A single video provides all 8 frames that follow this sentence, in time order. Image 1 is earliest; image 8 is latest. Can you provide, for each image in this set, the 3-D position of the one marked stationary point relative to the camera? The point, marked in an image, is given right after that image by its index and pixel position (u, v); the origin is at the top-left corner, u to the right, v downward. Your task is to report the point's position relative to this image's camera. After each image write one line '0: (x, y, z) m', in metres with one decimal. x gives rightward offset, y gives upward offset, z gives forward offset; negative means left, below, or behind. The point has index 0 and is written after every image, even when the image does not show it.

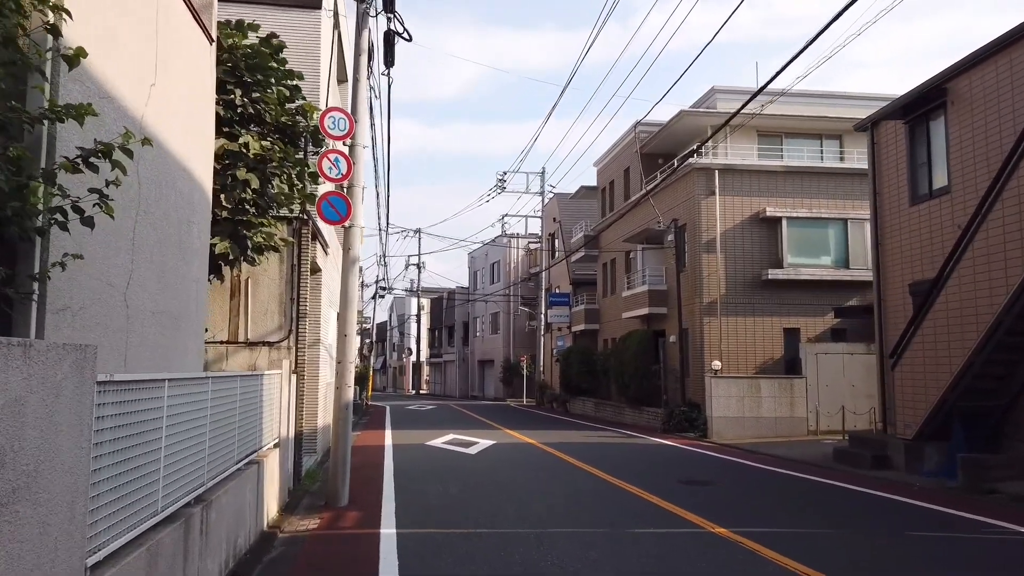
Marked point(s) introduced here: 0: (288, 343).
0: (-3.6, -0.9, +12.4) m
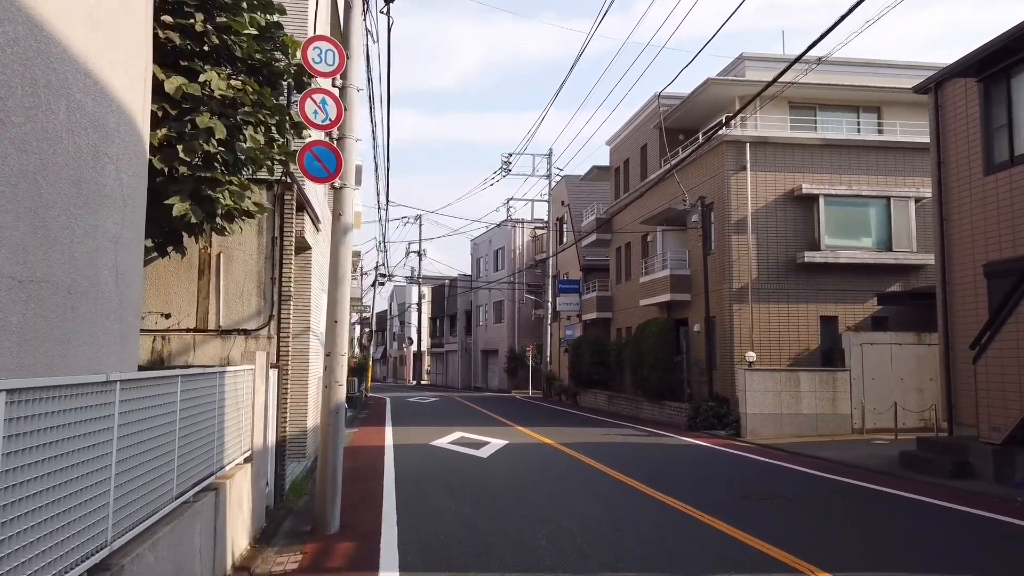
0: (-3.3, -0.6, +10.3) m
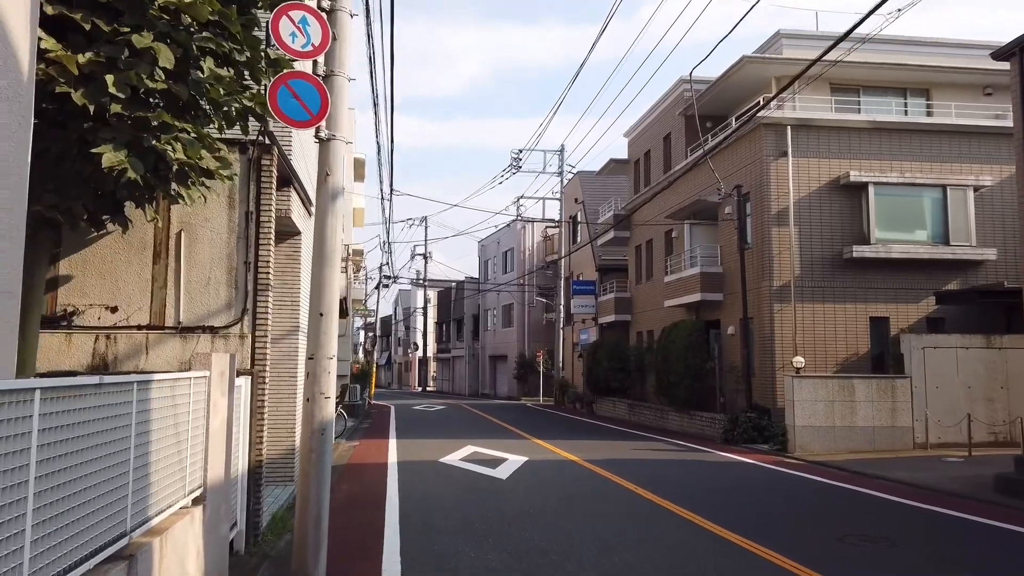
0: (-2.9, -0.5, +8.3) m
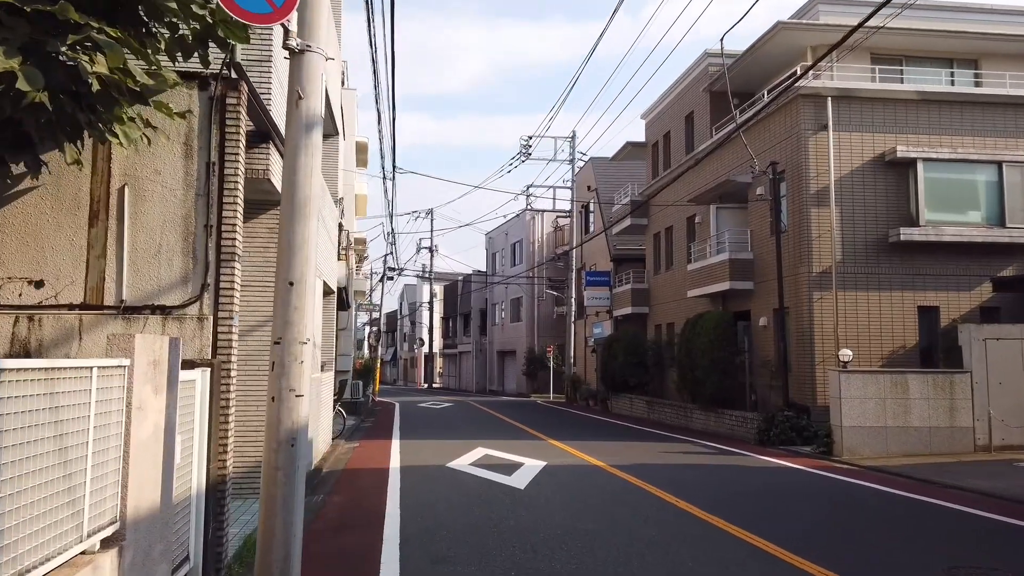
0: (-2.7, -0.2, +6.6) m
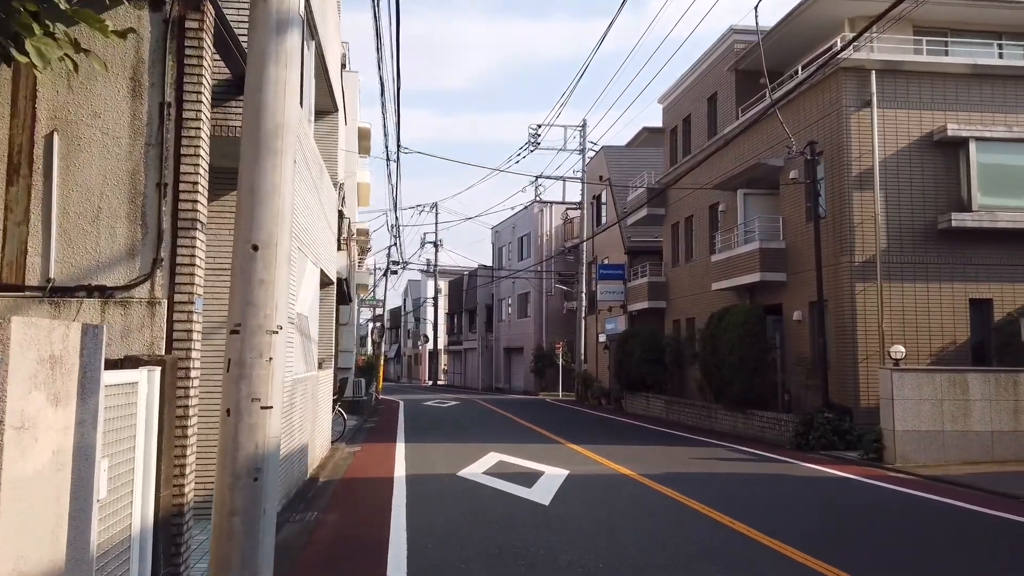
0: (-2.4, 0.0, +5.1) m
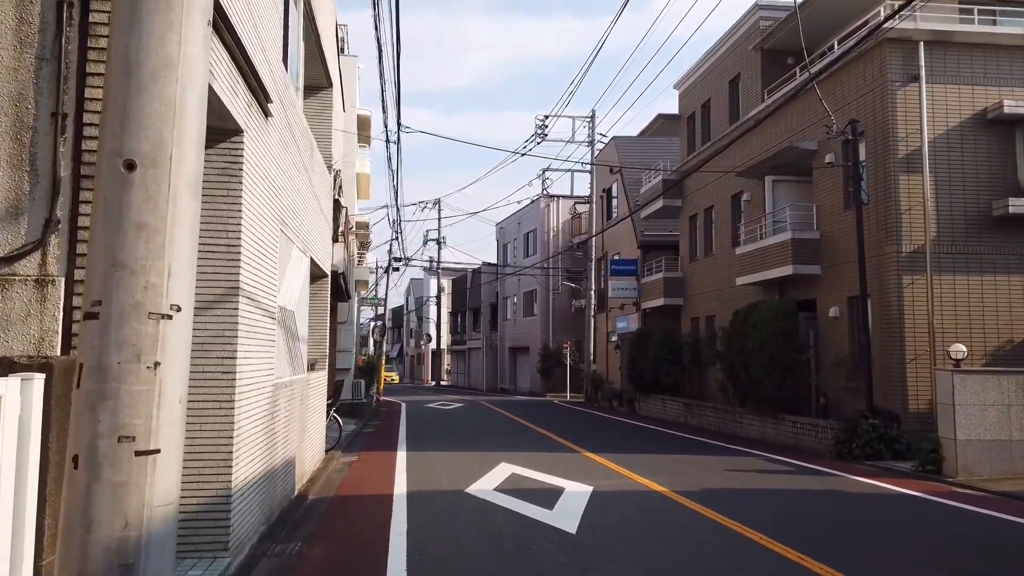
0: (-2.2, +0.1, +3.6) m
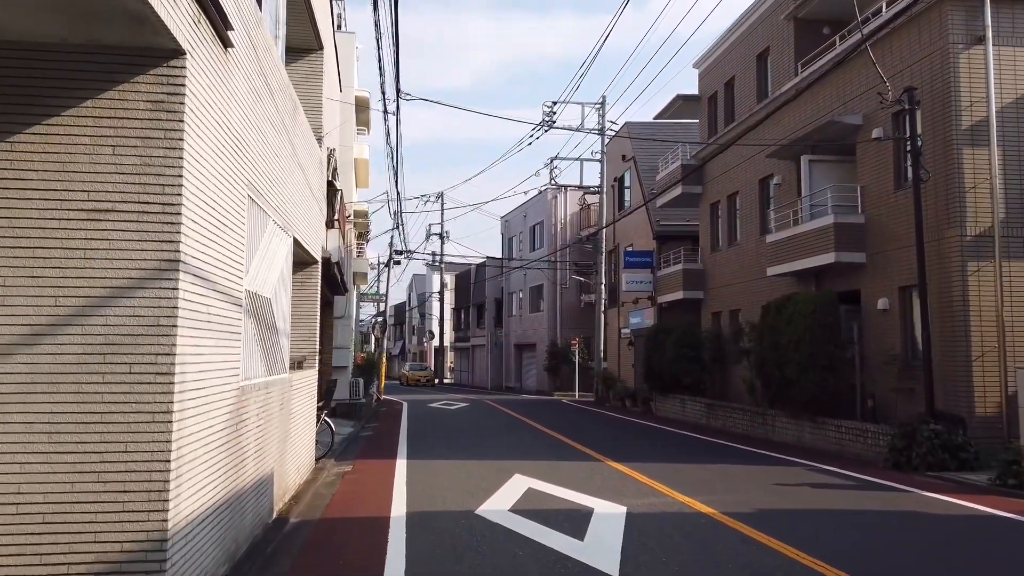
0: (-2.0, +0.3, +1.9) m
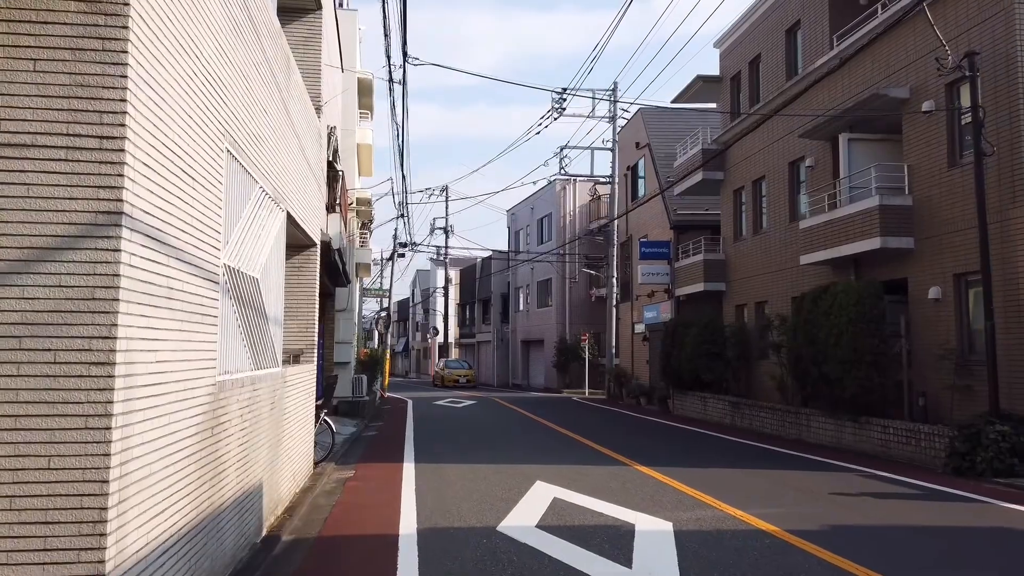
0: (-1.8, +0.4, +0.6) m
